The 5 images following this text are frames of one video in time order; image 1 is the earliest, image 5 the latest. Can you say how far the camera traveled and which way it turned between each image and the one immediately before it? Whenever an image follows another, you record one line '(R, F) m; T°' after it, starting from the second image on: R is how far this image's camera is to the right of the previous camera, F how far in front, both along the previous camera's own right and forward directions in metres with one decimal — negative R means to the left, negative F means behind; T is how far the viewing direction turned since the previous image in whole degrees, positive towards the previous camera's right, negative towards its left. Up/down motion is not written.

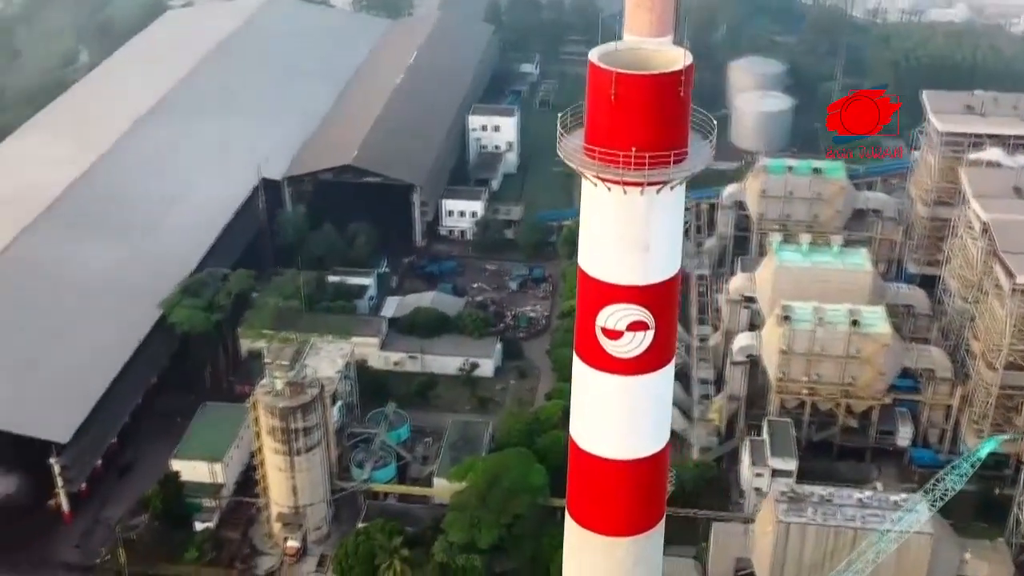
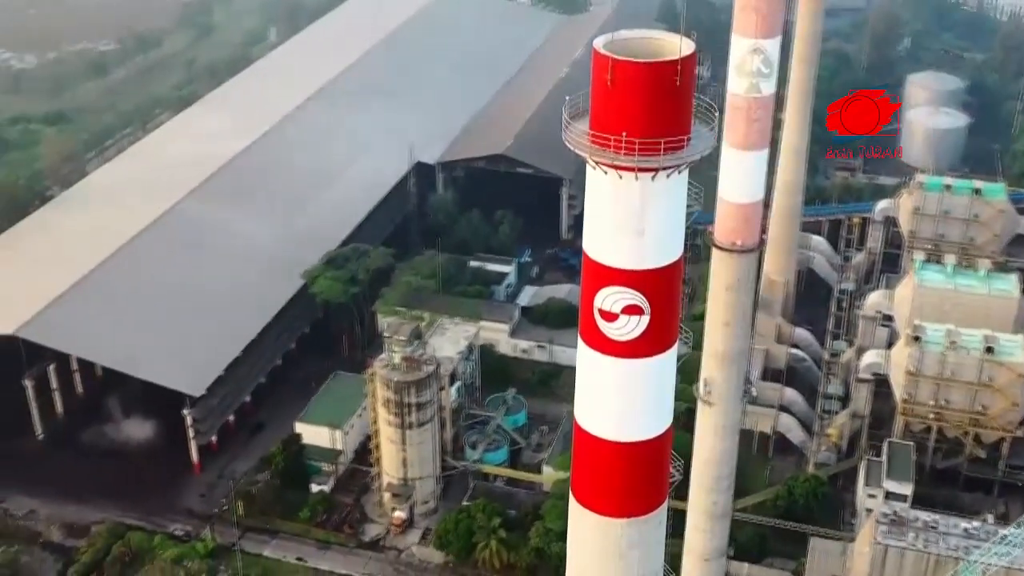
(+1.4, -0.2) m; -8°
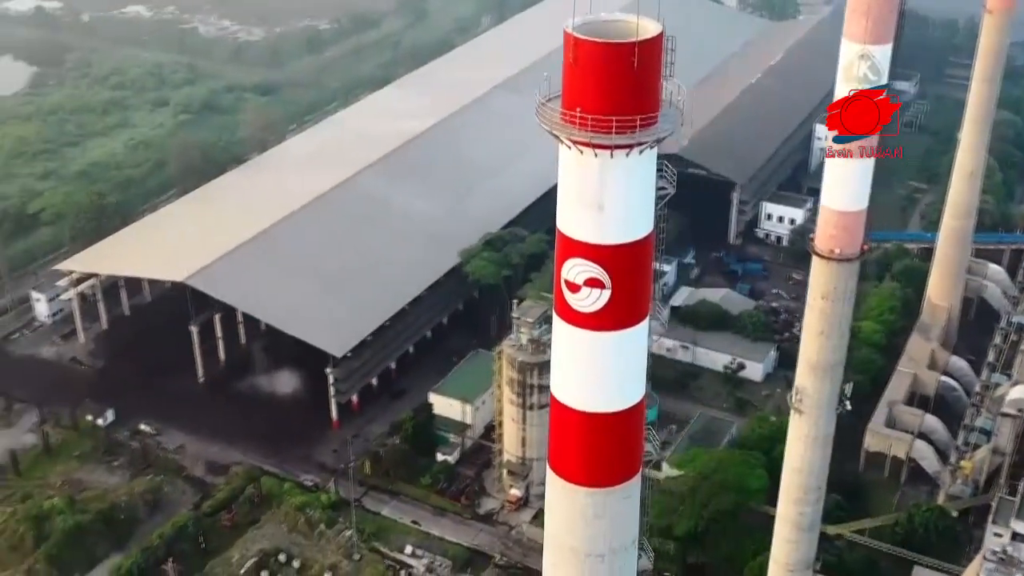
(+2.0, -0.3) m; -10°
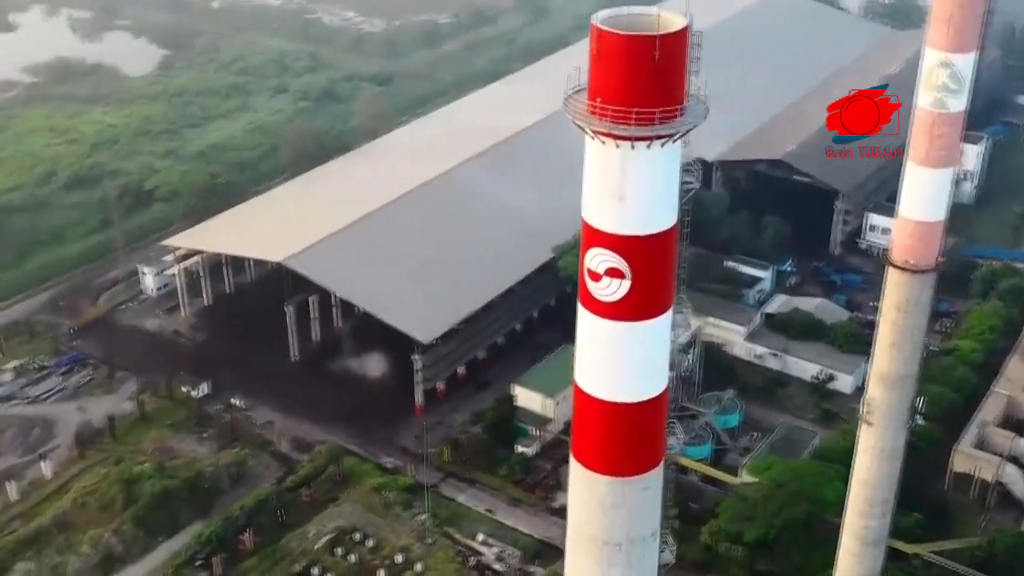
(+0.8, -0.2) m; -5°
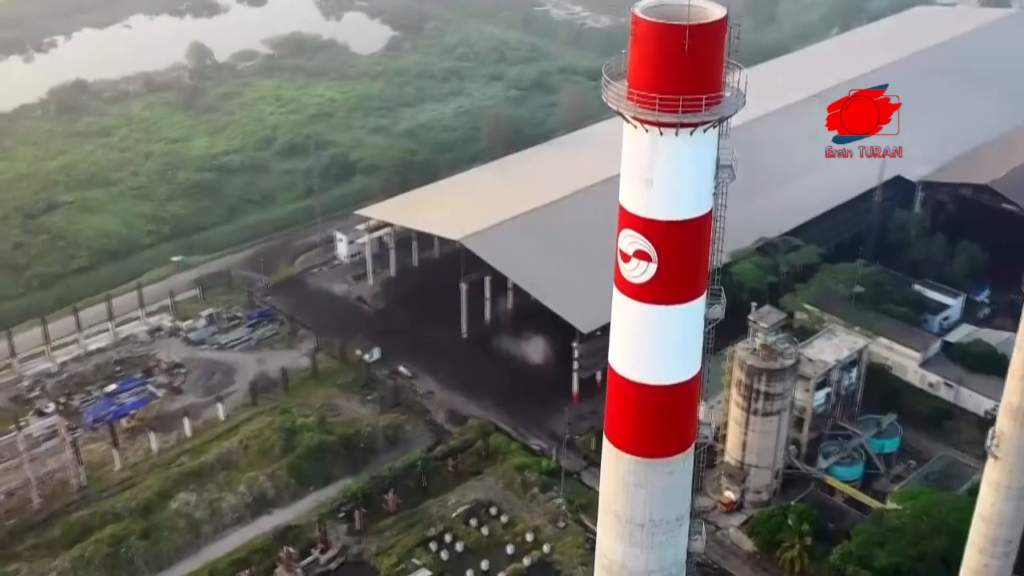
(+1.6, -0.3) m; -10°
